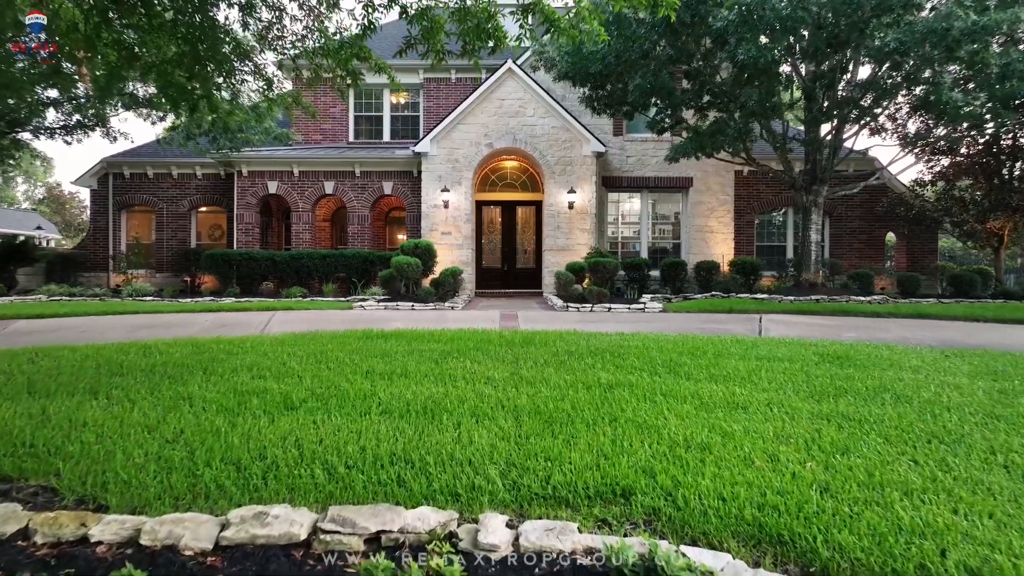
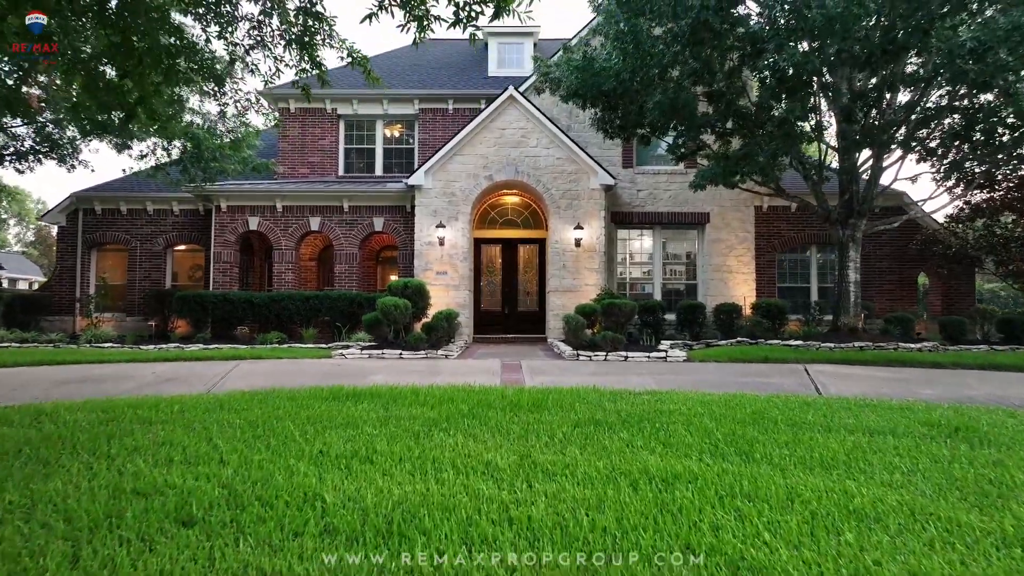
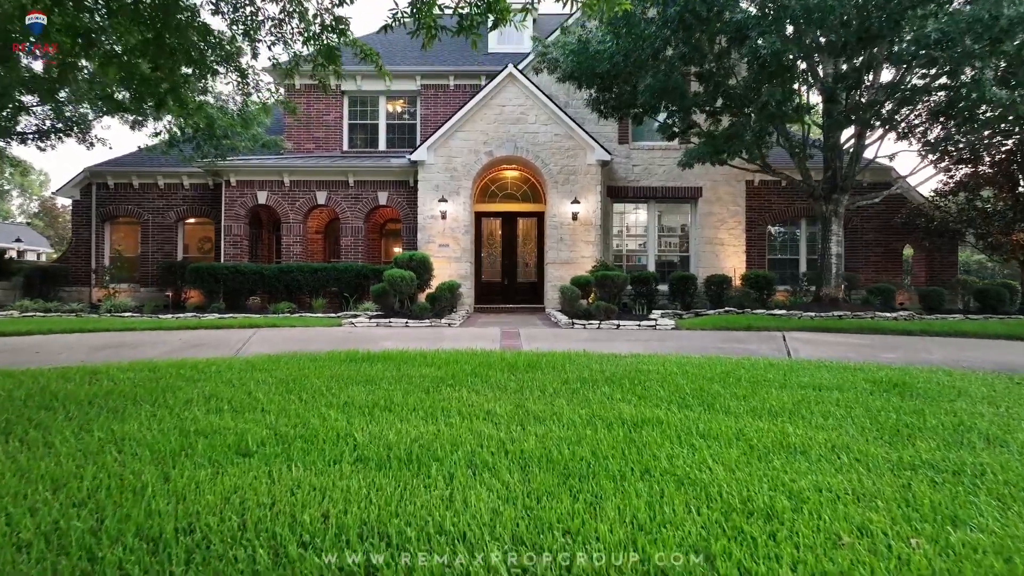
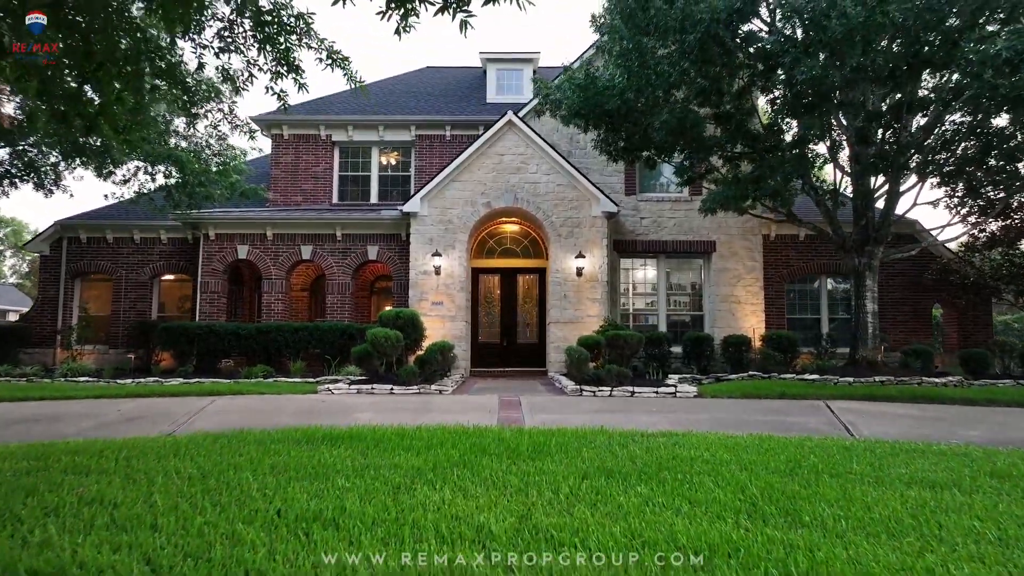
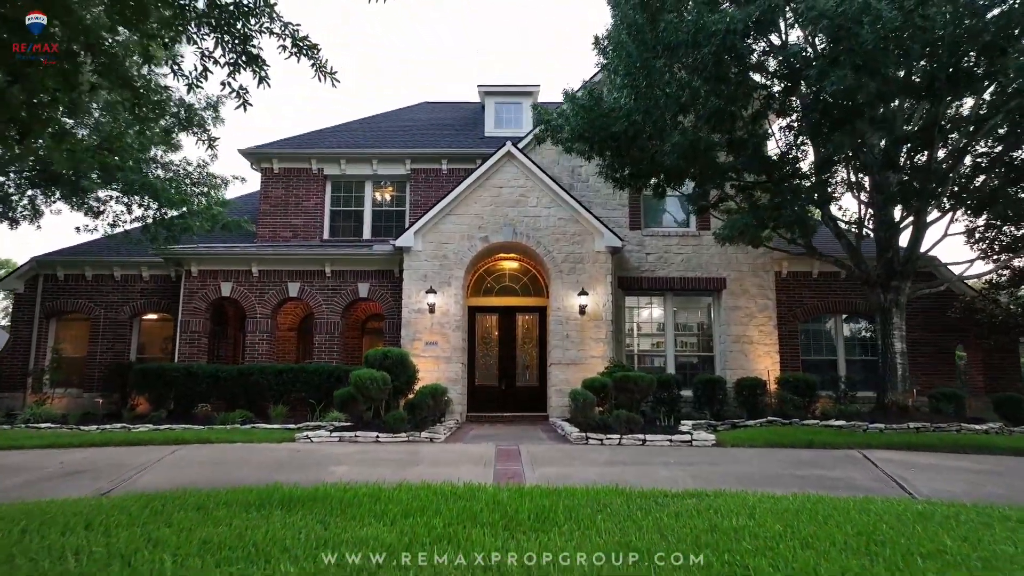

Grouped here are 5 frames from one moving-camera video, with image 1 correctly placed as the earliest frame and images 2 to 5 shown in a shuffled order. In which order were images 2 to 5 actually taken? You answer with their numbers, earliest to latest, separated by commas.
3, 2, 4, 5
